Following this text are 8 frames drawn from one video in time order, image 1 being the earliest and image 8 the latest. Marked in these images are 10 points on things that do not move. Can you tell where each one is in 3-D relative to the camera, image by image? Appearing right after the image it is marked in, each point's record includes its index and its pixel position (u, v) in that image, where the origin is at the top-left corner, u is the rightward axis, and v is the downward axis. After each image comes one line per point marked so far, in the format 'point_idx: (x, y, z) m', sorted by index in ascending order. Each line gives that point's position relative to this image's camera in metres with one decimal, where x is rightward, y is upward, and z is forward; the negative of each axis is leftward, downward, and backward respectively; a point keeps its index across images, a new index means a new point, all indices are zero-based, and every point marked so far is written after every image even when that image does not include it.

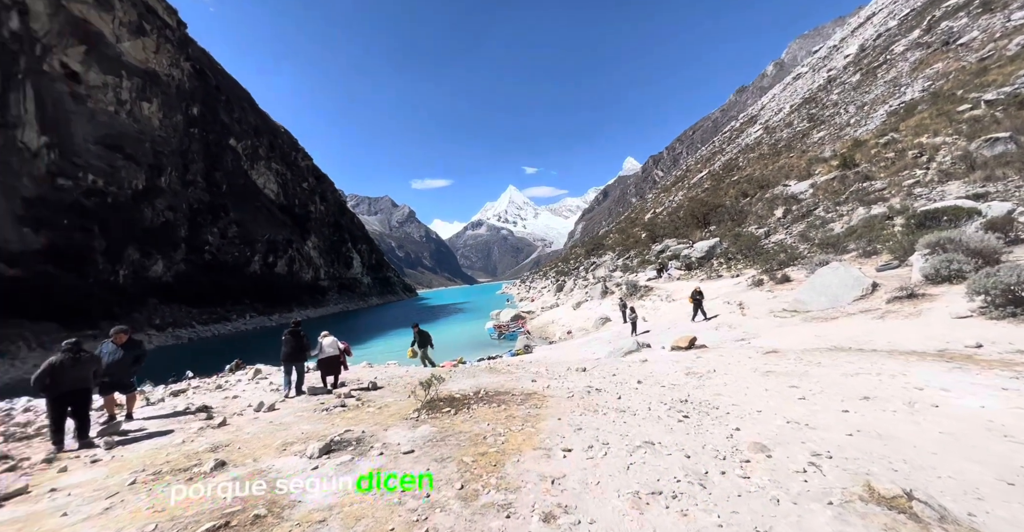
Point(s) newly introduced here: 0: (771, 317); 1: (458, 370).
0: (+8.1, -1.6, +12.7) m
1: (-1.3, -2.6, +9.8) m
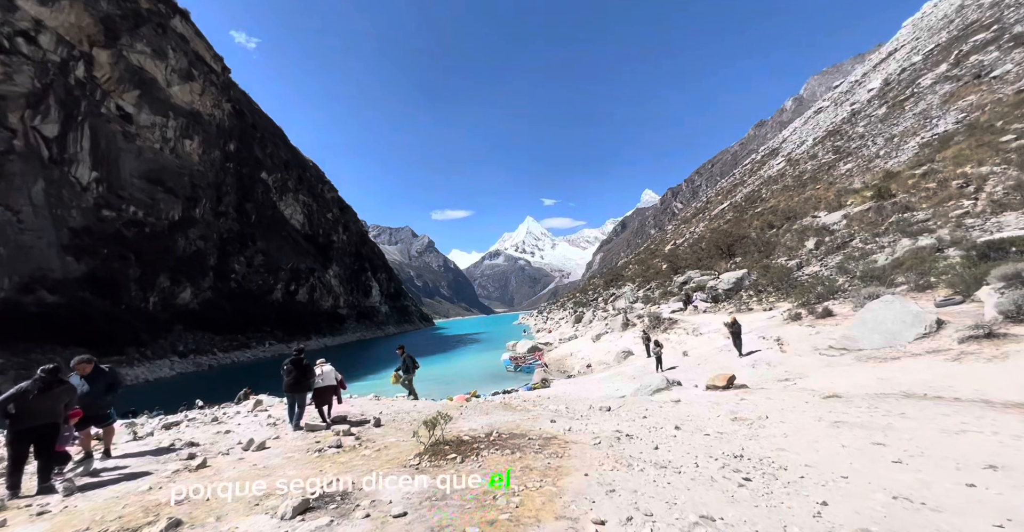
0: (+8.7, -2.5, +11.6) m
1: (-0.9, -3.2, +9.0) m
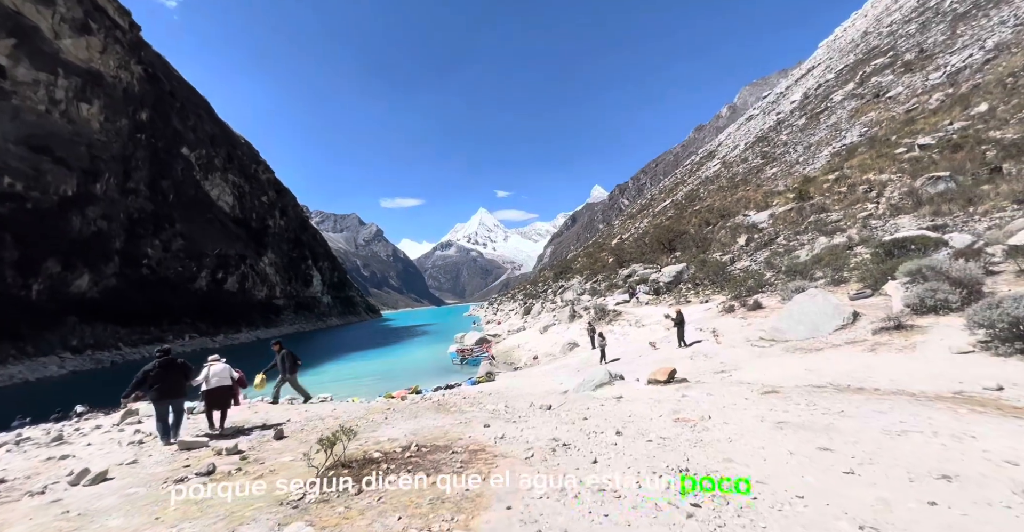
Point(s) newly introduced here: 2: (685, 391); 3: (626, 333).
0: (+6.9, -2.3, +11.8) m
1: (-2.3, -2.9, +8.1) m
2: (+3.1, -2.2, +7.1) m
3: (+5.6, -3.3, +19.8) m
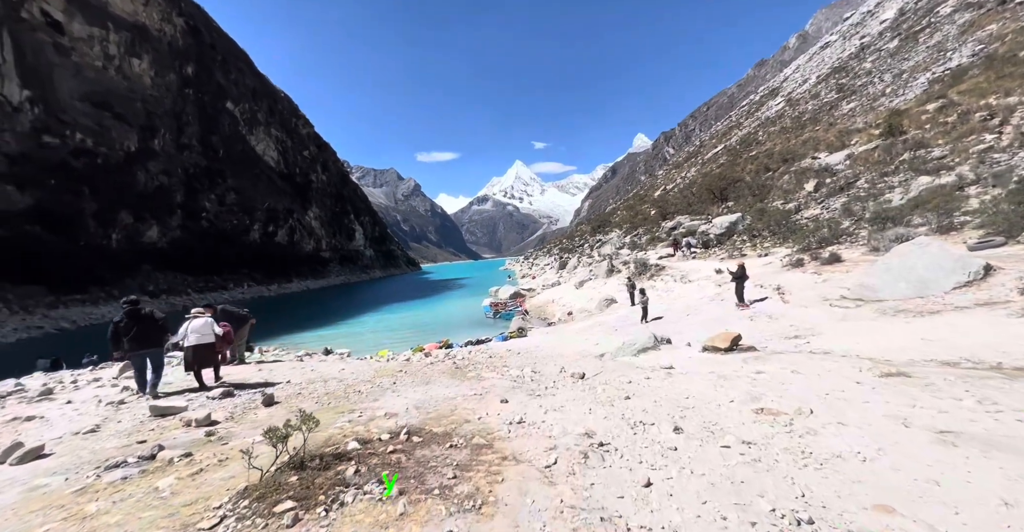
0: (+7.7, -1.0, +9.9) m
1: (-1.8, -1.9, +7.2) m
2: (+3.4, -1.4, +5.6) m
3: (+7.1, -1.0, +18.0) m
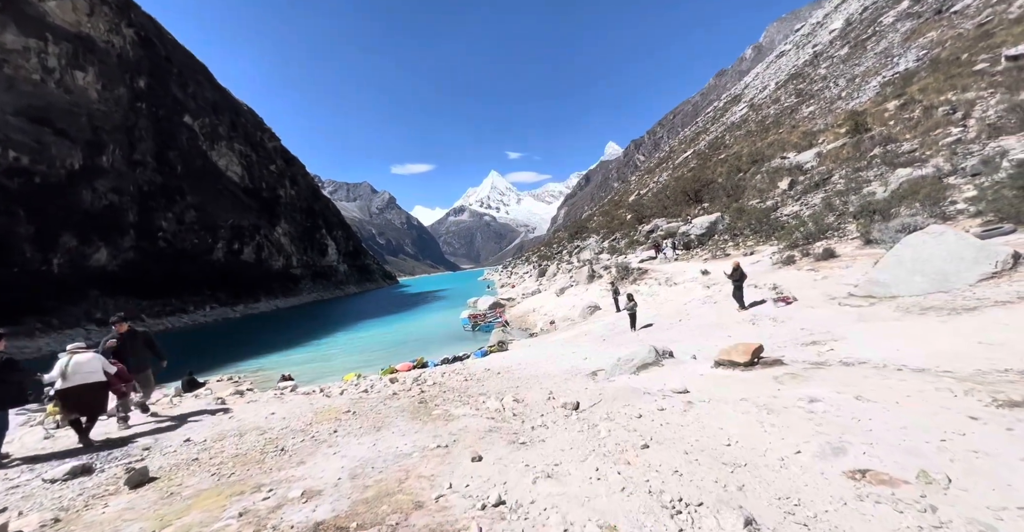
0: (+7.2, -0.9, +9.0) m
1: (-2.1, -2.1, +5.7) m
2: (+3.2, -1.3, +4.4) m
3: (+6.2, -1.1, +17.0) m
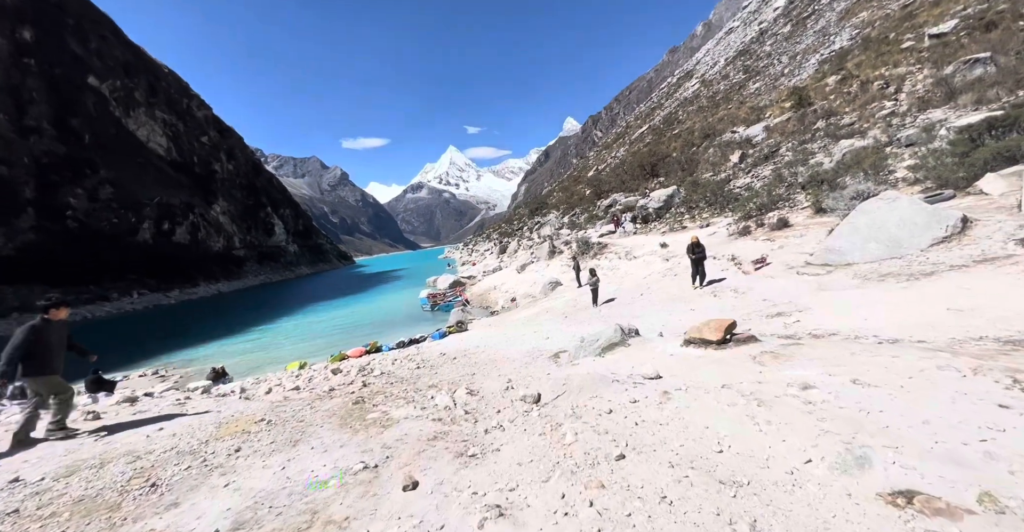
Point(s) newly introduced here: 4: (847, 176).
0: (+6.2, -0.2, +8.8) m
1: (-2.7, -1.8, +4.8) m
2: (+2.7, -1.0, +3.9) m
3: (+4.4, 0.0, +16.7) m
4: (+11.5, +3.0, +13.7) m
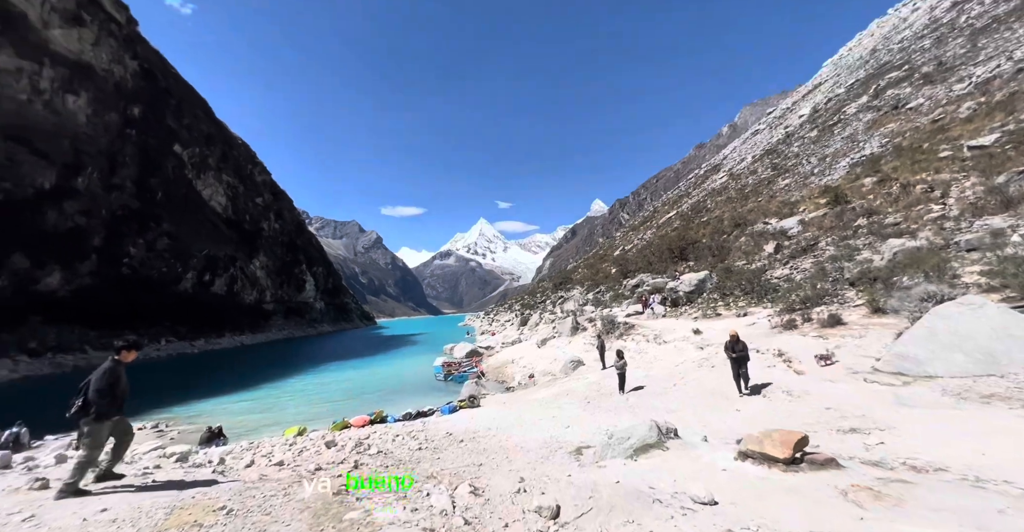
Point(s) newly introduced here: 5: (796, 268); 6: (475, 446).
0: (+6.6, -2.1, +7.6) m
1: (-2.6, -2.4, +3.9) m
2: (+2.8, -1.8, +2.9) m
3: (+5.2, -3.3, +15.5) m
4: (+12.3, -0.2, +12.7) m
5: (+13.9, 0.0, +19.6) m
6: (-0.7, -3.5, +7.9) m
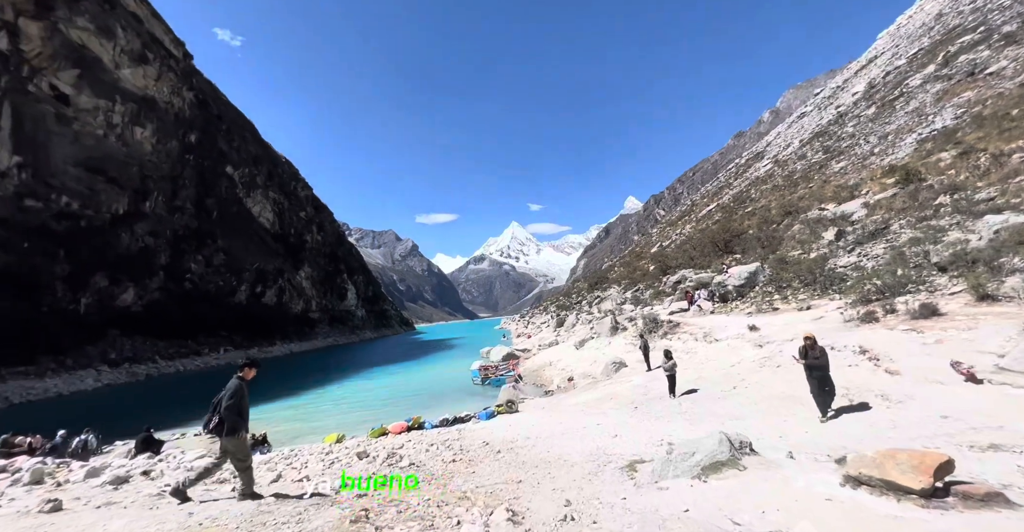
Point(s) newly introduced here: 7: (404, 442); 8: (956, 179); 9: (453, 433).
0: (+7.3, -1.8, +6.3) m
1: (-2.2, -2.3, +3.4) m
2: (+3.0, -1.5, +1.9) m
3: (+6.6, -3.0, +14.3) m
4: (+13.3, +0.3, +10.8) m
5: (+15.5, +0.6, +17.6) m
6: (+0.1, -3.4, +7.1) m
7: (-2.6, -4.1, +9.3) m
8: (+21.3, +4.5, +19.2) m
9: (-1.4, -4.2, +10.0) m
